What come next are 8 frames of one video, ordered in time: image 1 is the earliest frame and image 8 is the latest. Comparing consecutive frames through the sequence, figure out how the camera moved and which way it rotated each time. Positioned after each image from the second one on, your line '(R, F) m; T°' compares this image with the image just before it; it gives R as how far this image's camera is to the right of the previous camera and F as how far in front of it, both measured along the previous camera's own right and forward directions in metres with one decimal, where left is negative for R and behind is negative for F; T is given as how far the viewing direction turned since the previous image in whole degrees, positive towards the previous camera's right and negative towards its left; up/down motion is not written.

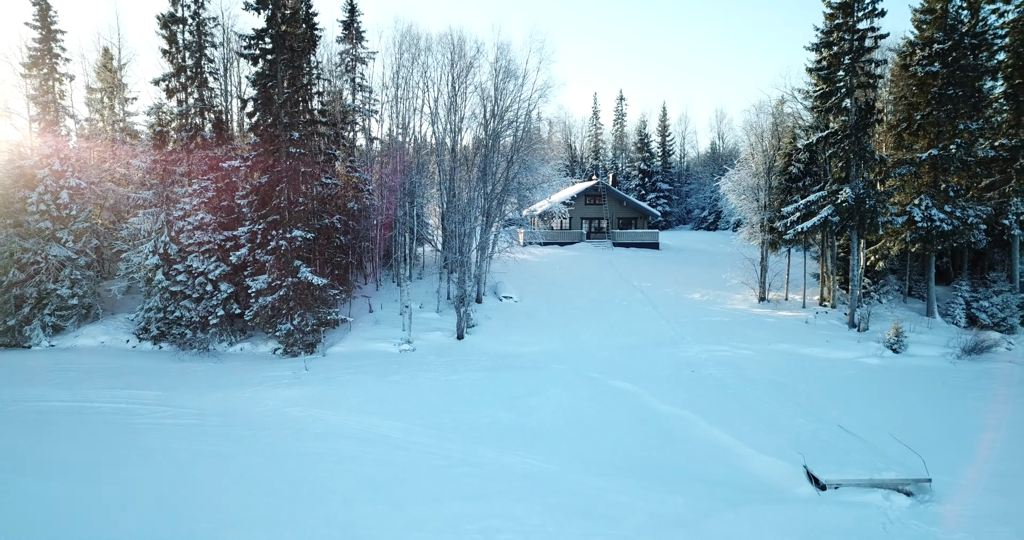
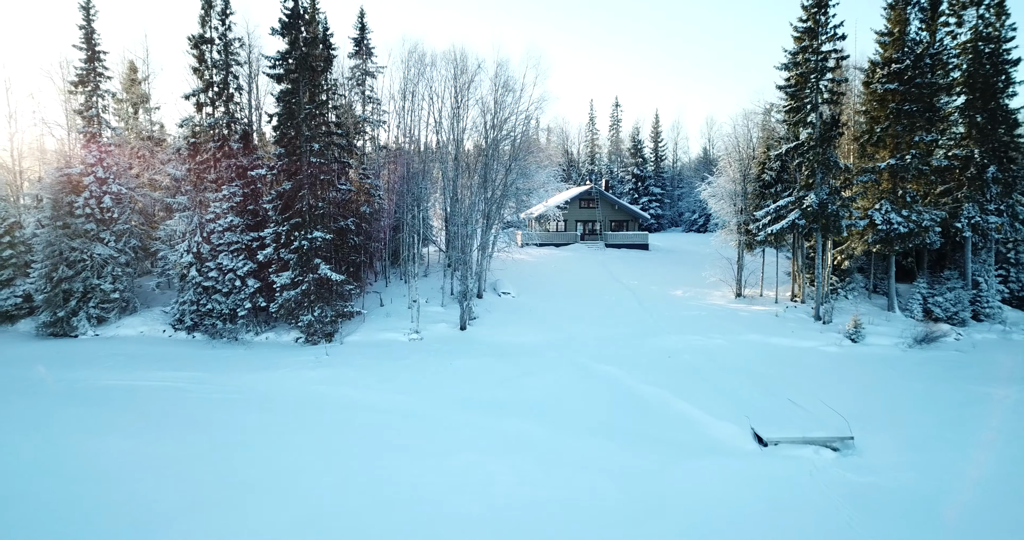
(0.0, -1.7) m; 0°
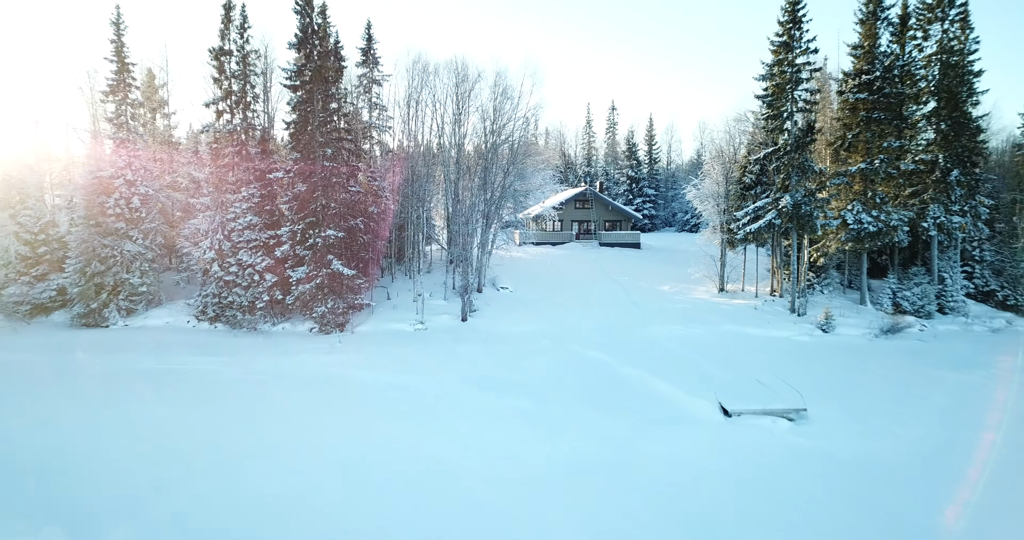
(+0.1, -1.4) m; 0°
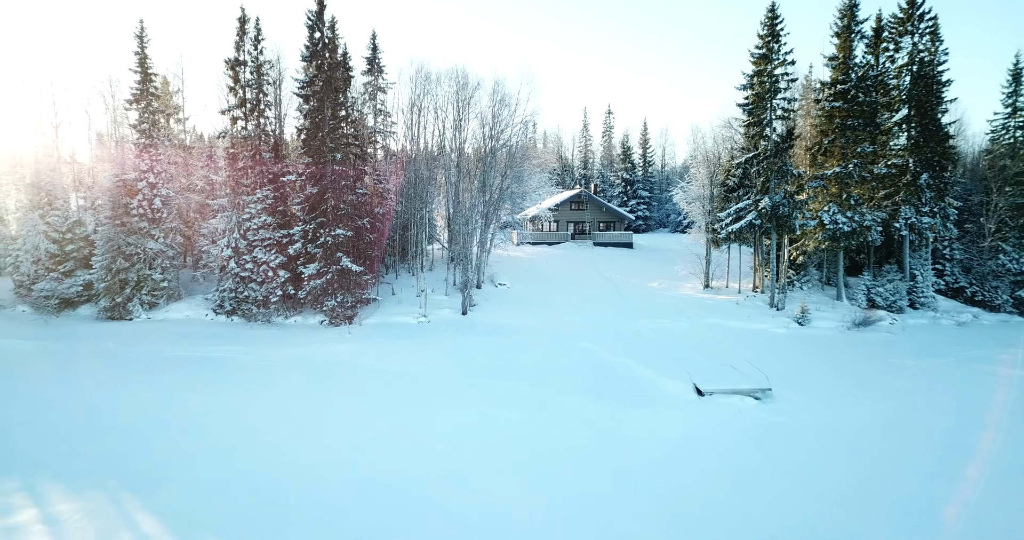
(+0.1, -1.3) m; 0°
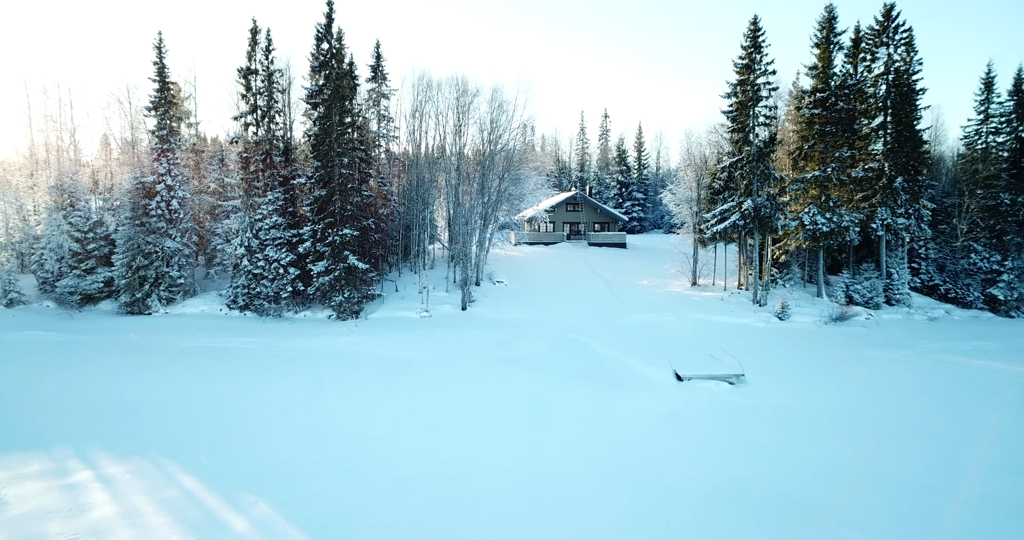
(+0.1, -1.2) m; 0°
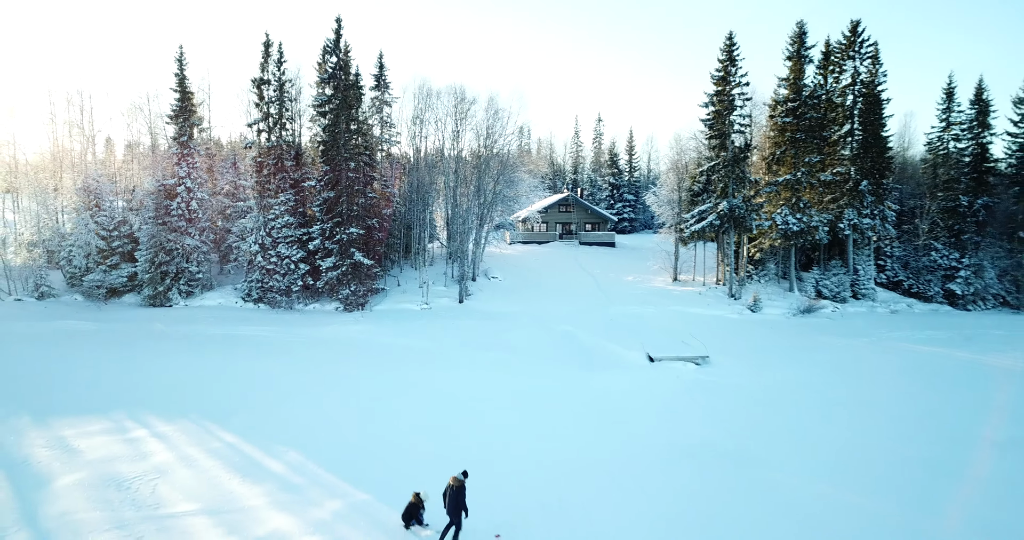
(+0.1, -1.7) m; 0°
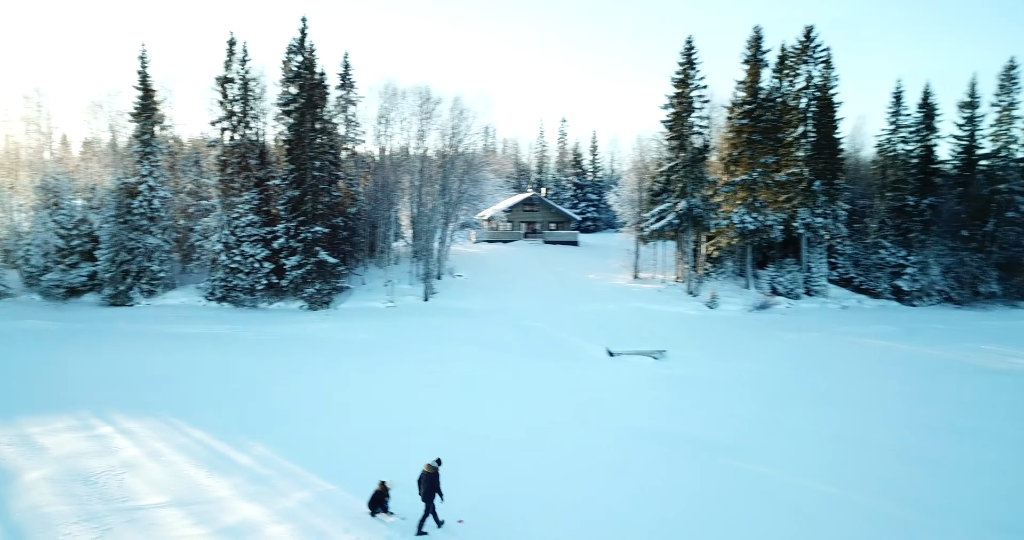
(0.0, -0.4) m; +3°
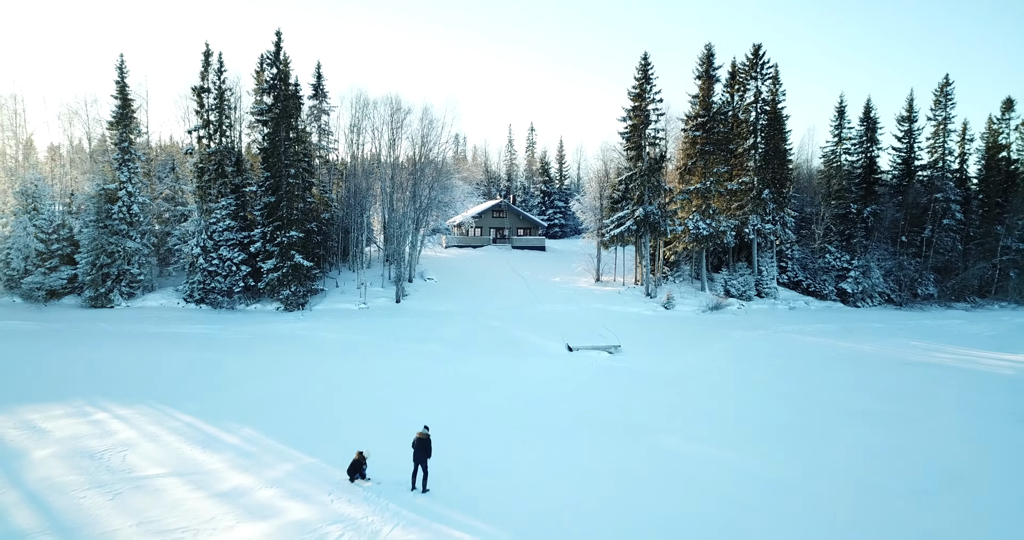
(+0.1, -1.2) m; +2°
